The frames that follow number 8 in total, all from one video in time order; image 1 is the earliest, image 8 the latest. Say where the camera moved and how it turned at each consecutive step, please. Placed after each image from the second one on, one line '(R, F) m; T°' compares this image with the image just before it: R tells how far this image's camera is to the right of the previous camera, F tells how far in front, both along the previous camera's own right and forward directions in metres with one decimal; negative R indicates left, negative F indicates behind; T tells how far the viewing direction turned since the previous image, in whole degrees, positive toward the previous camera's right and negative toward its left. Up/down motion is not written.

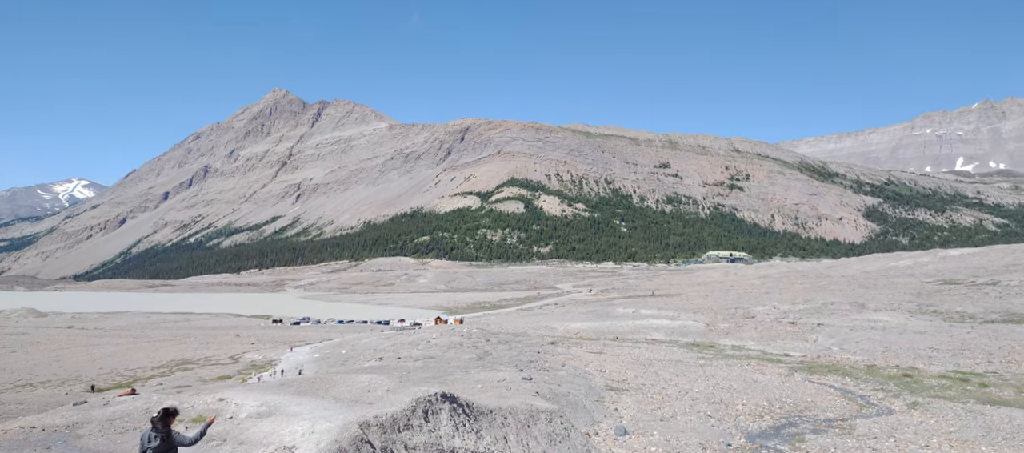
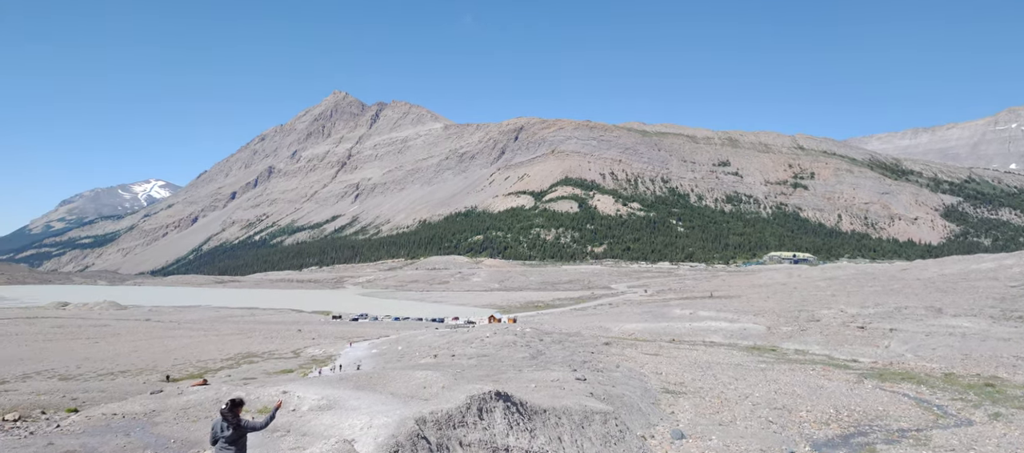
(-0.1, +0.2) m; -4°
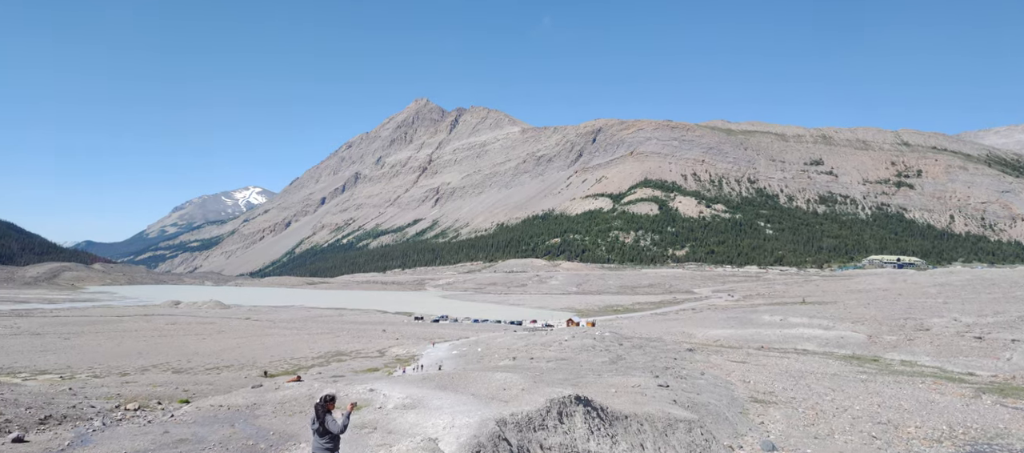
(-0.3, +0.3) m; -6°
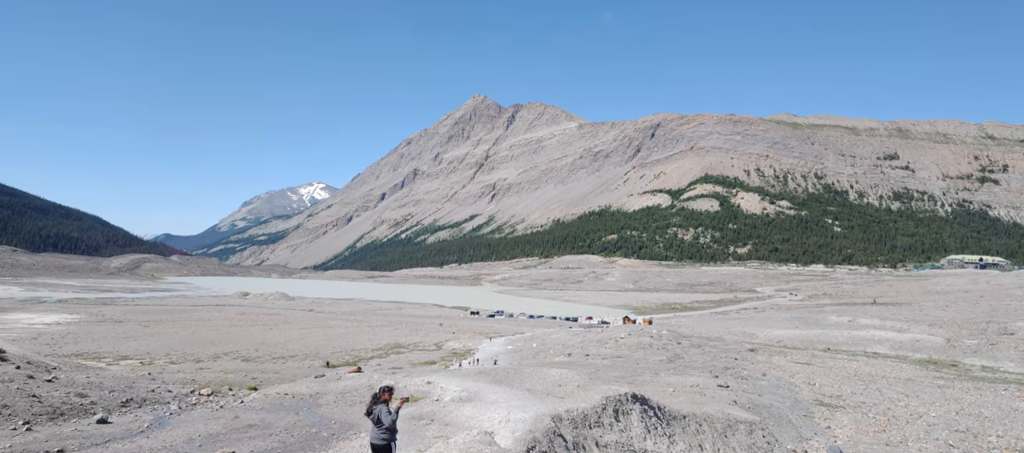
(-0.1, +0.2) m; -5°
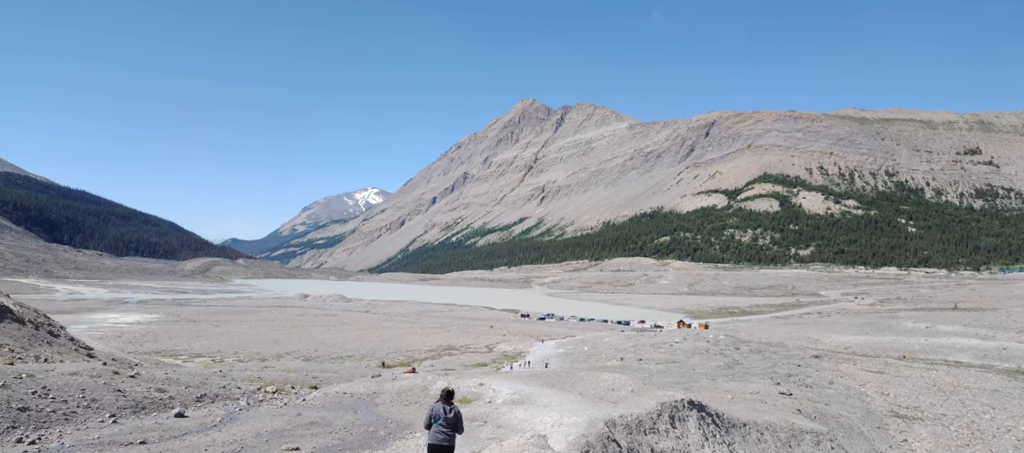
(-0.3, +0.9) m; -4°
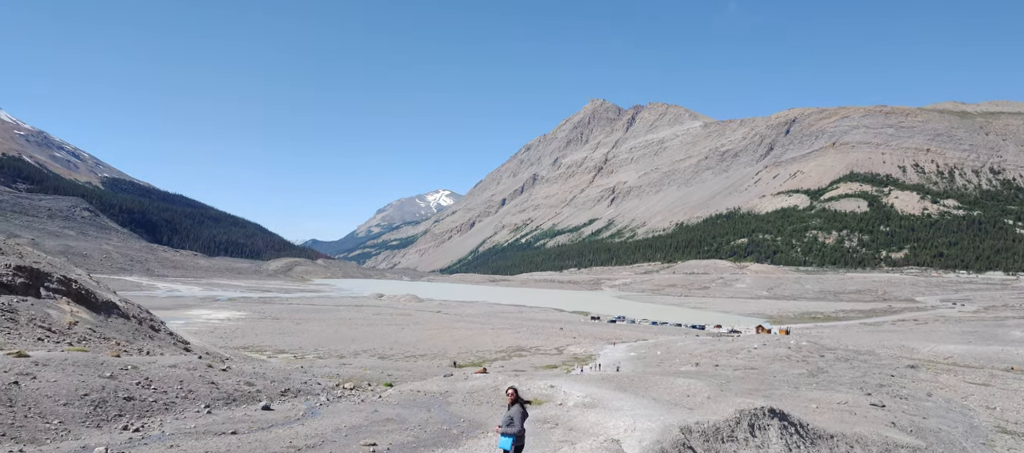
(-0.4, +0.4) m; -6°
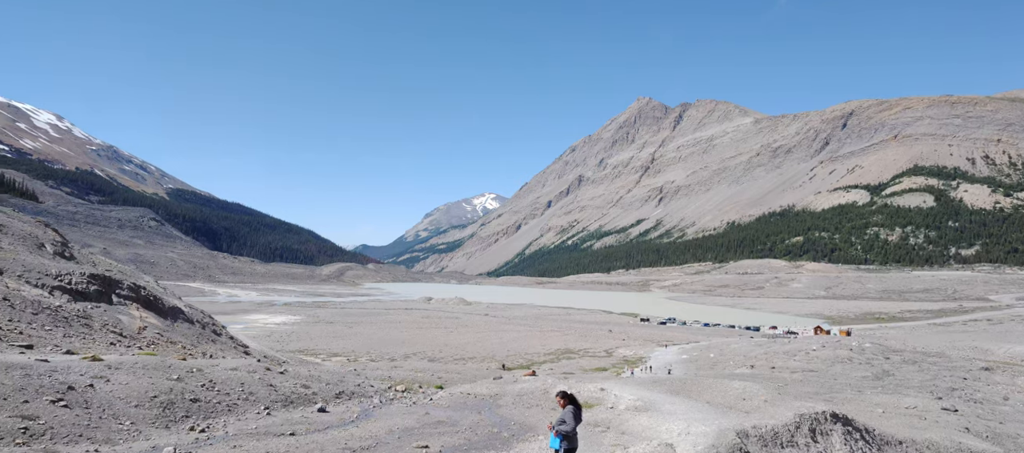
(-0.3, +0.4) m; -4°
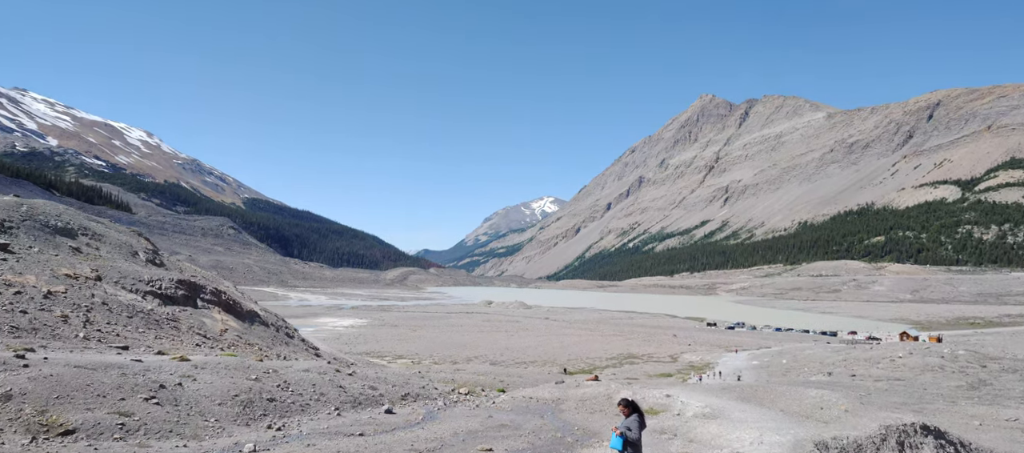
(-0.5, +1.3) m; -5°
